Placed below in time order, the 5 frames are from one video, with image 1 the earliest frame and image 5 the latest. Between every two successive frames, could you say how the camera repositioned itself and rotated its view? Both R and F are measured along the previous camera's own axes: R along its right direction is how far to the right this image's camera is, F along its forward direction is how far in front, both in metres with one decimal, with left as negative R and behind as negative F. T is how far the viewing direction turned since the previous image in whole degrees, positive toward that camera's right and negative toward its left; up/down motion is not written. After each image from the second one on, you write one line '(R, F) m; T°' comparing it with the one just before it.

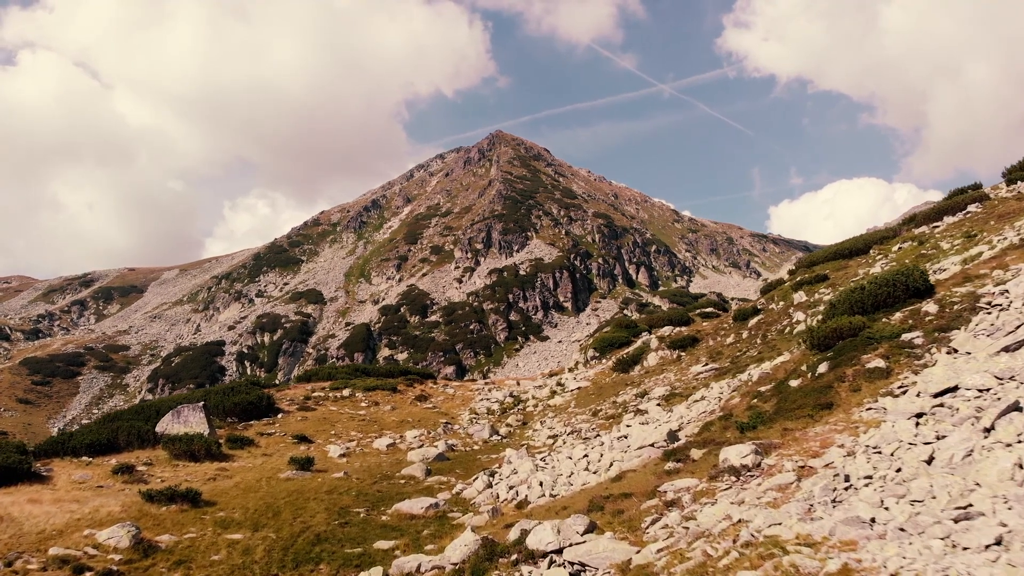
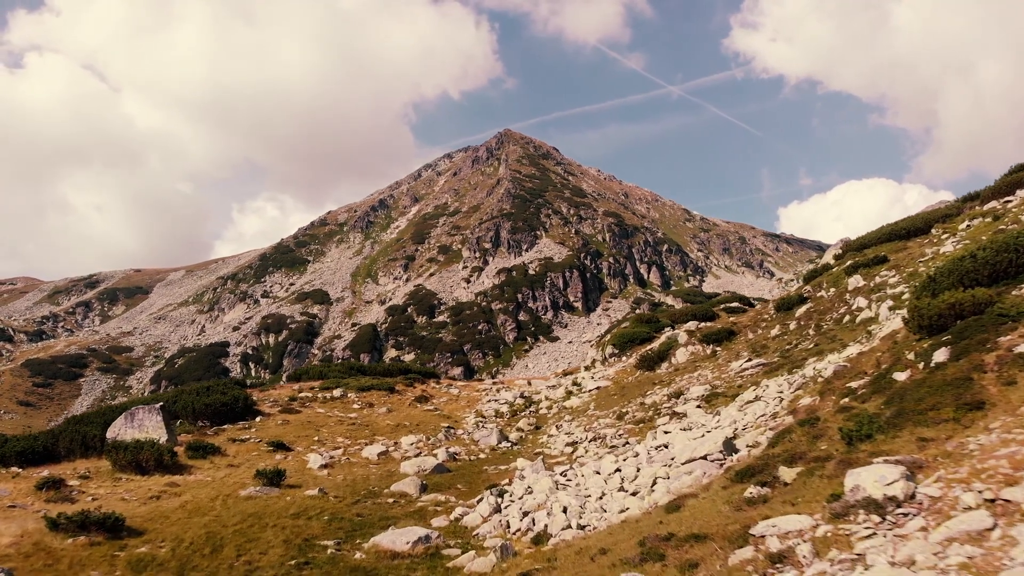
(-0.2, +5.5) m; -1°
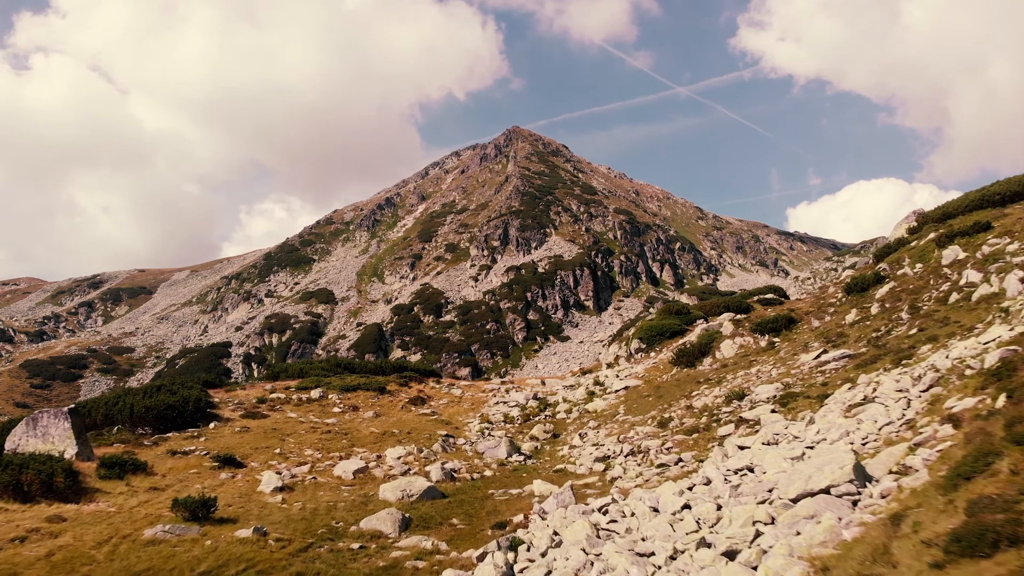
(-0.3, +7.0) m; -1°
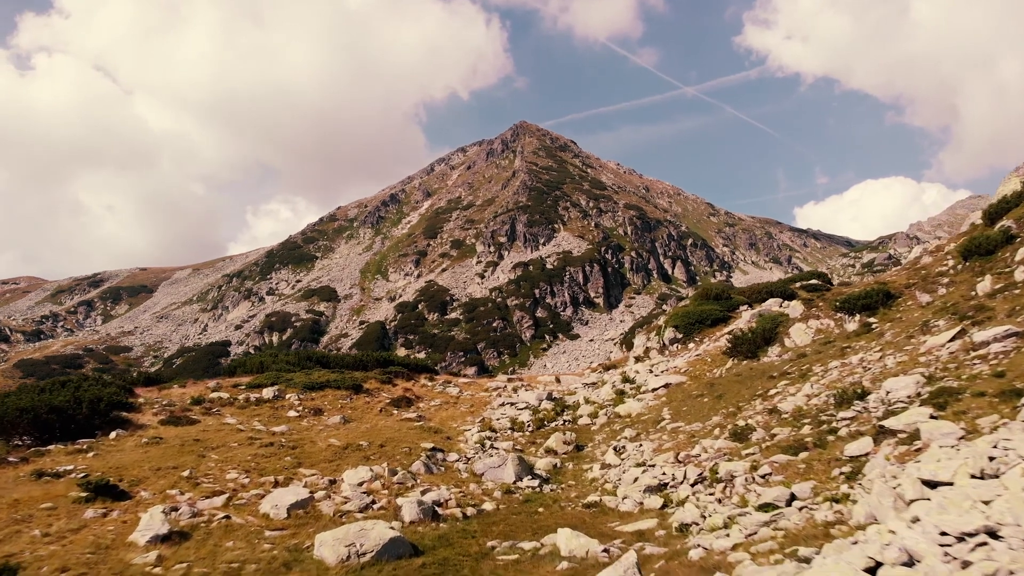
(-0.1, +7.9) m; -1°
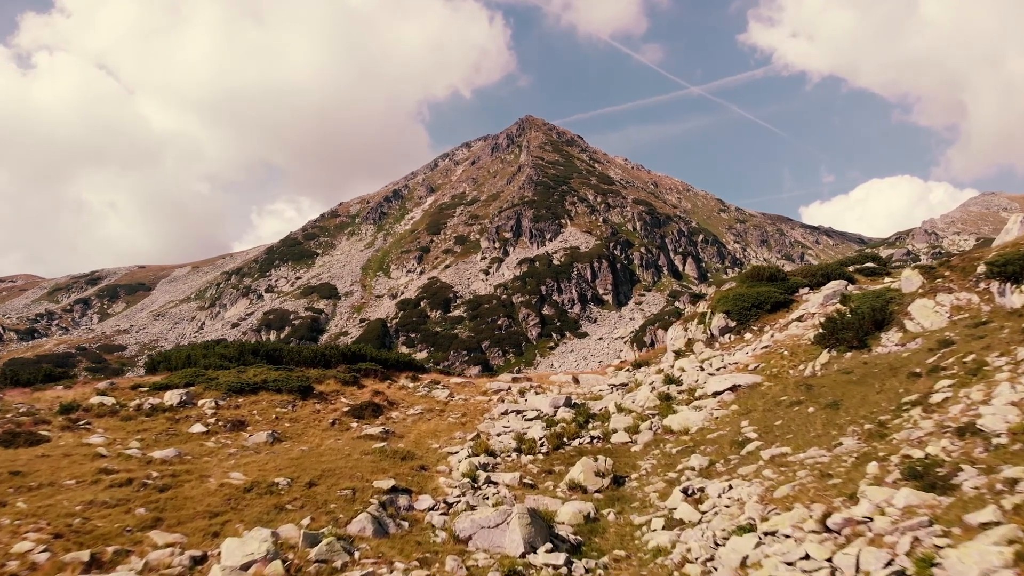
(0.0, +8.1) m; -1°
